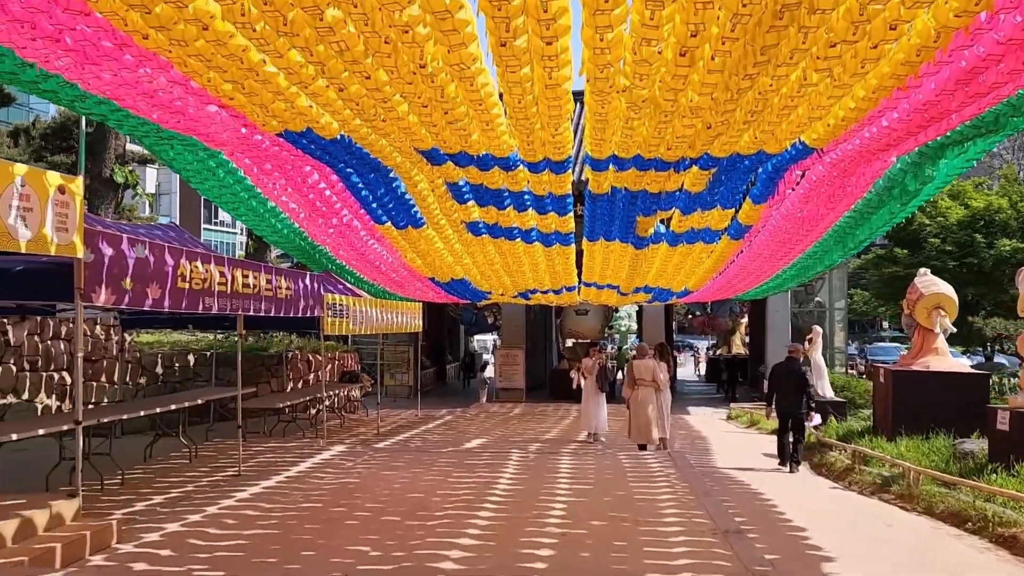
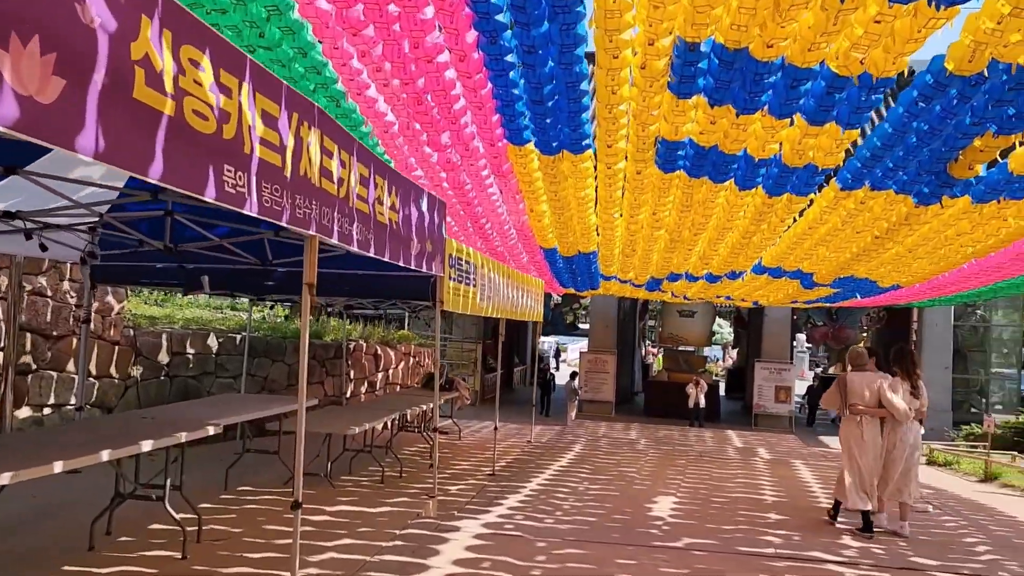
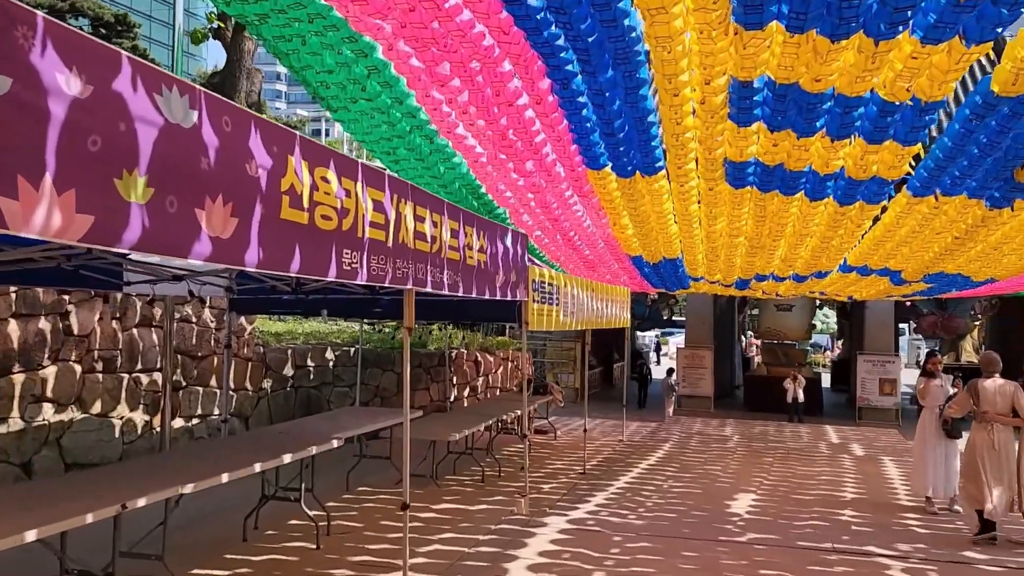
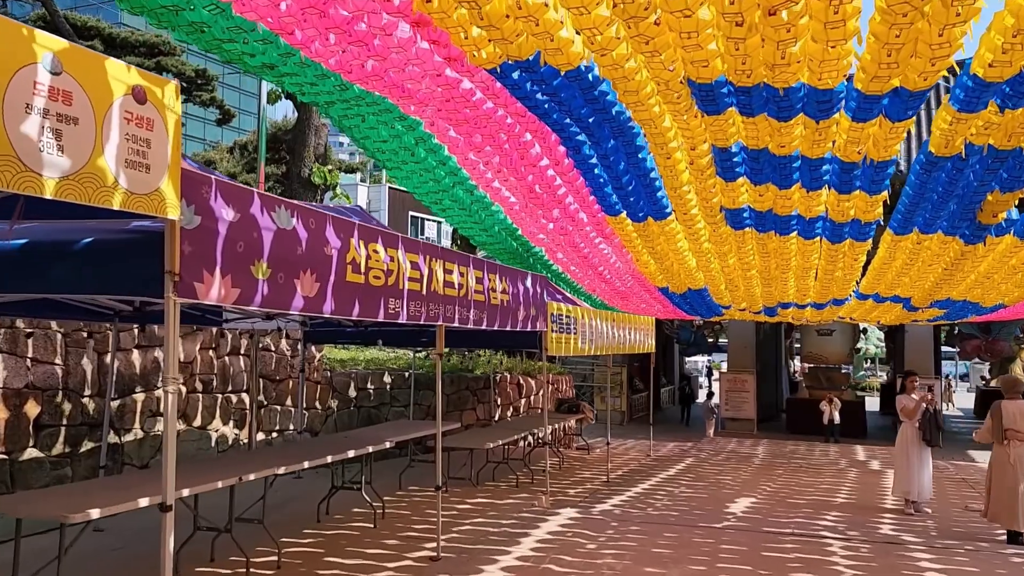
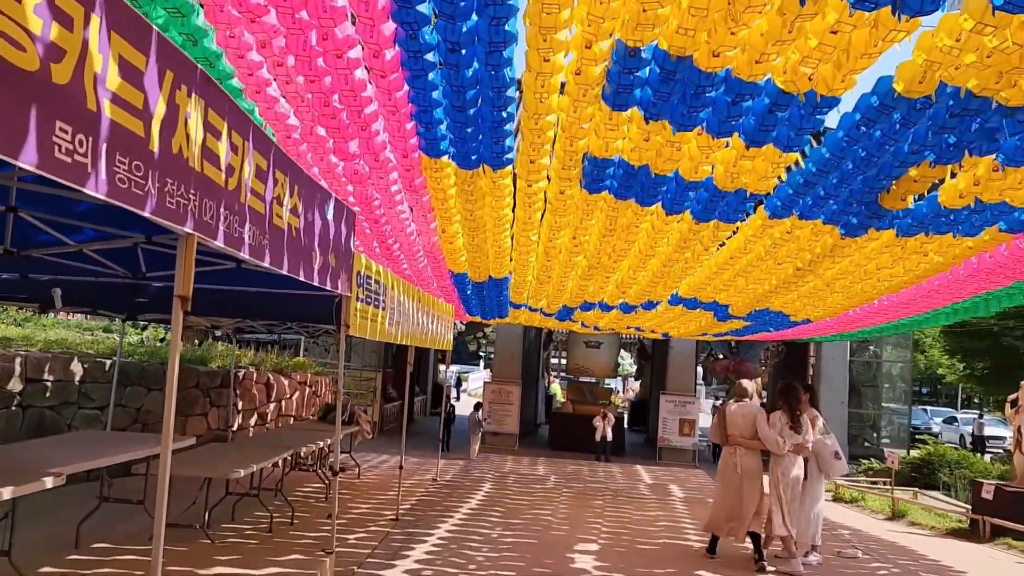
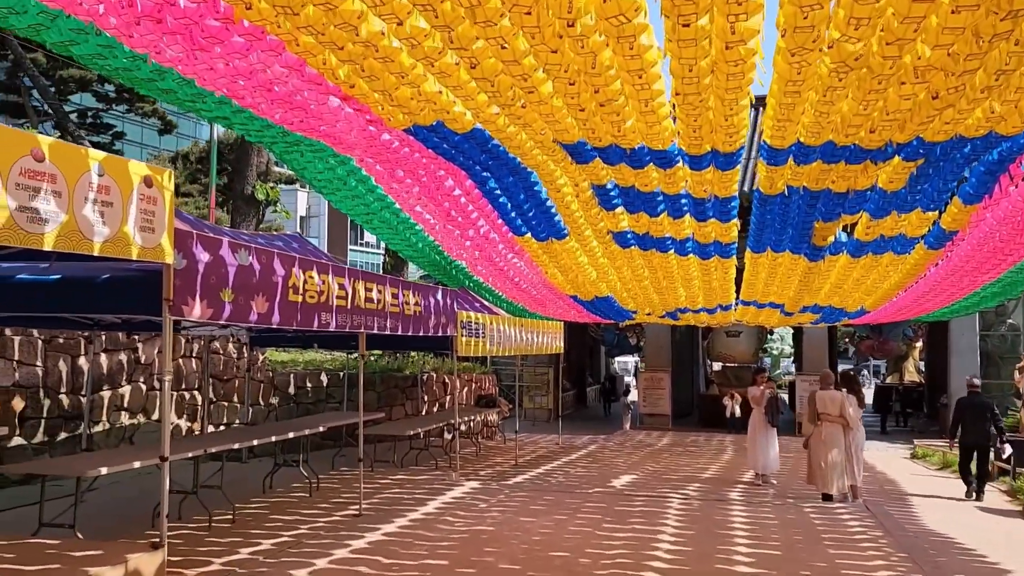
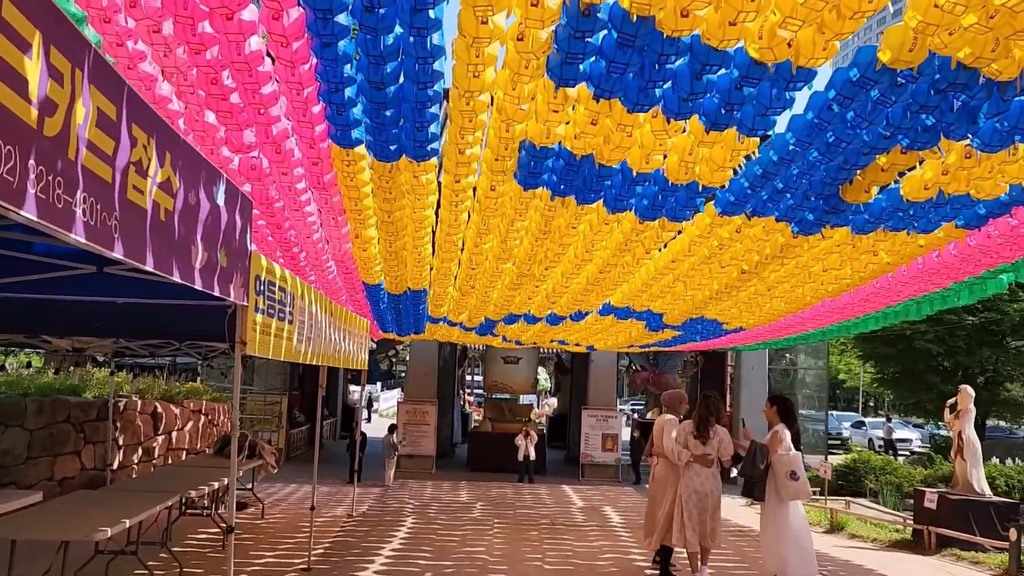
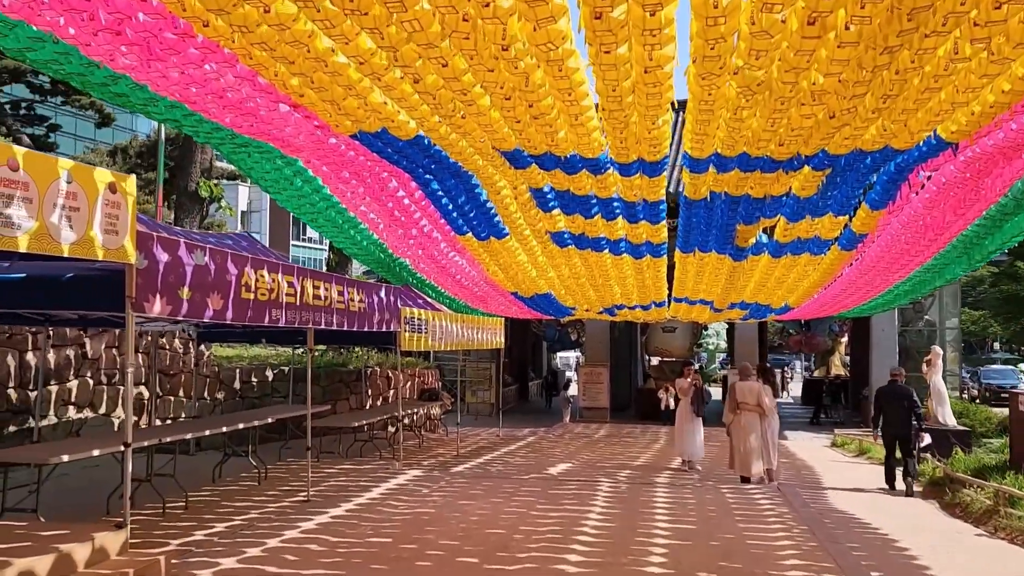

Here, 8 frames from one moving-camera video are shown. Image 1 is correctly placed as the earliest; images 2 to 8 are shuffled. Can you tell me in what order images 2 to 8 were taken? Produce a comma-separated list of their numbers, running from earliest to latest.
8, 6, 4, 3, 2, 5, 7
